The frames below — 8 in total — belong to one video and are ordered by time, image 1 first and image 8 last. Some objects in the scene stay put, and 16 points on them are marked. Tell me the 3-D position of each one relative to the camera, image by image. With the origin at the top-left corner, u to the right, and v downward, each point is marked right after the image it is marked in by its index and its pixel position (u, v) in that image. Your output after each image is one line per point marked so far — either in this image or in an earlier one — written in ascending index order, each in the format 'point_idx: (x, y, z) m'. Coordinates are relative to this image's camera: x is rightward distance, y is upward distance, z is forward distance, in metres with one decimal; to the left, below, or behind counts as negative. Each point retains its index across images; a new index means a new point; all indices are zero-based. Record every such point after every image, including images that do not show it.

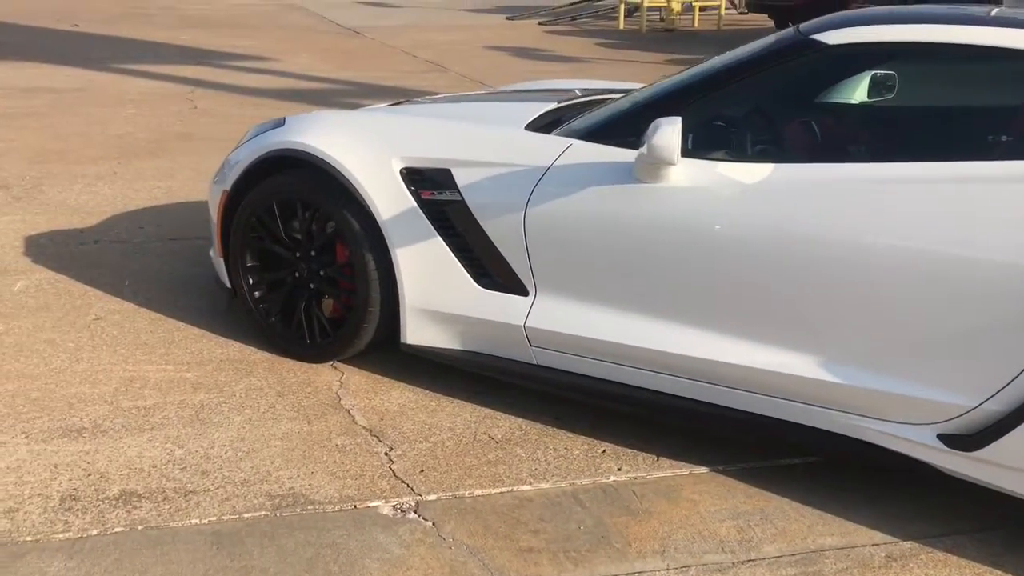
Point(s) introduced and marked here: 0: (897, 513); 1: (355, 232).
0: (+1.1, -0.6, +2.8) m
1: (-0.5, +0.2, +3.5) m
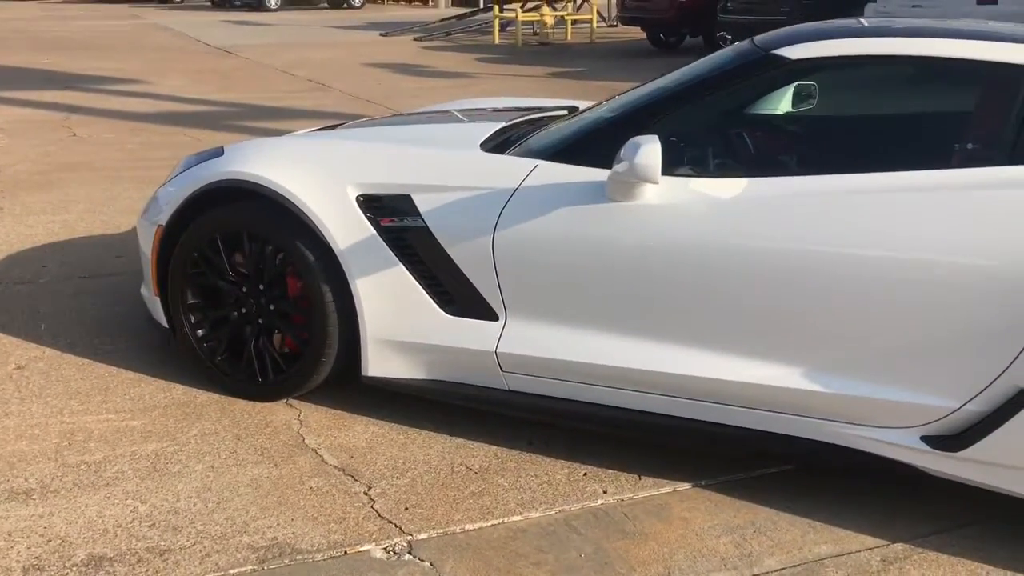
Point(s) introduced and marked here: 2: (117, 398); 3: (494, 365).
0: (+1.1, -0.7, +2.9) m
1: (-0.7, +0.1, +3.3) m
2: (-1.4, -0.4, +3.5) m
3: (-0.1, -0.3, +3.2) m
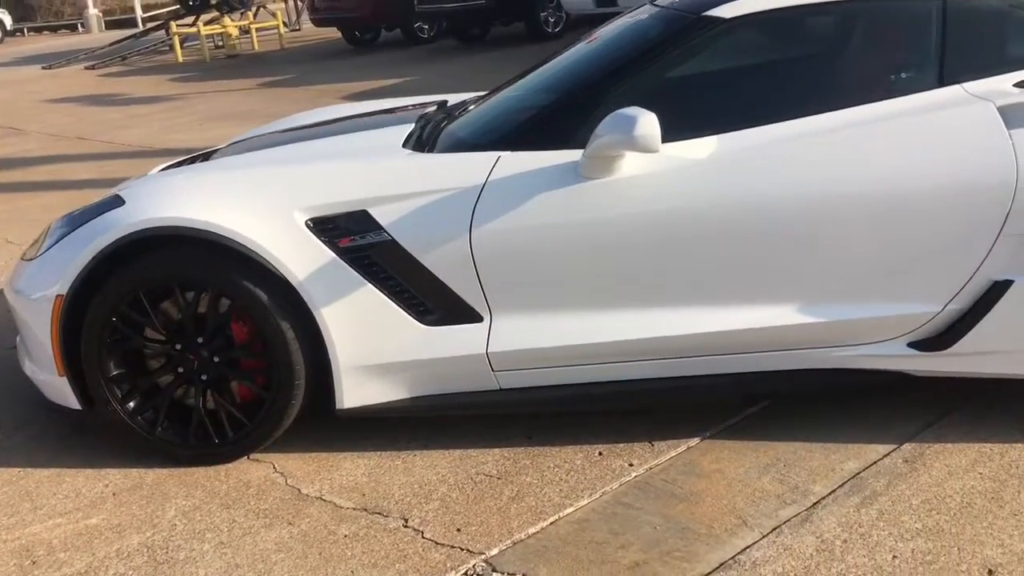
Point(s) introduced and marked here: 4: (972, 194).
0: (+1.1, -0.4, +3.1) m
1: (-0.8, 0.0, +3.0) m
2: (-1.4, -0.7, +3.1) m
3: (-0.1, -0.3, +3.1) m
4: (+1.3, +0.3, +2.8) m
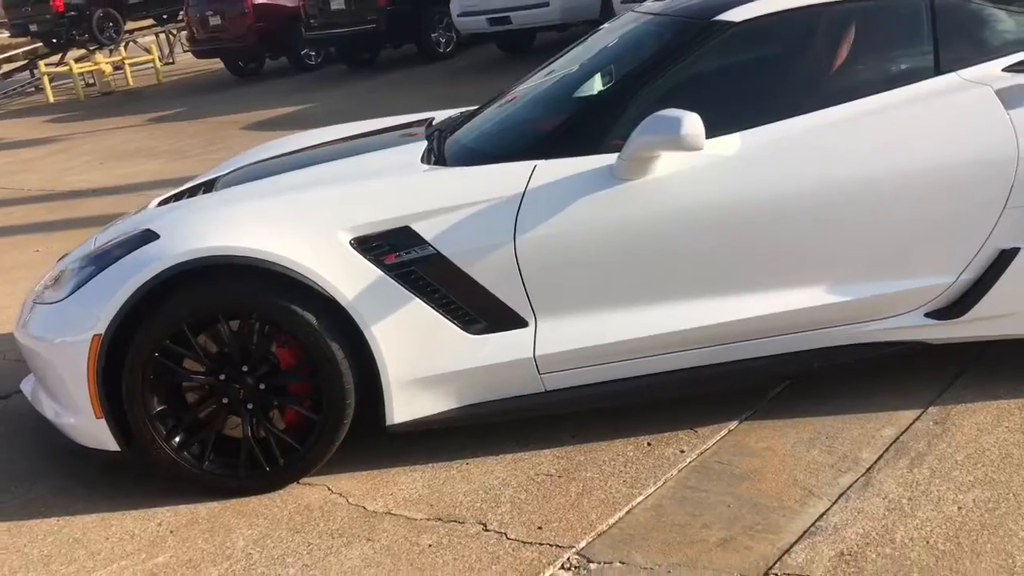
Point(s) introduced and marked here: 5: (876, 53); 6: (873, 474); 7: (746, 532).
0: (+1.3, -0.4, +3.3) m
1: (-0.6, -0.1, +3.1) m
2: (-1.2, -0.8, +3.0) m
3: (+0.1, -0.3, +3.2) m
4: (+1.4, +0.4, +3.1) m
5: (+1.2, +0.8, +3.3) m
6: (+1.0, -0.5, +2.9) m
7: (+0.6, -0.7, +2.7) m
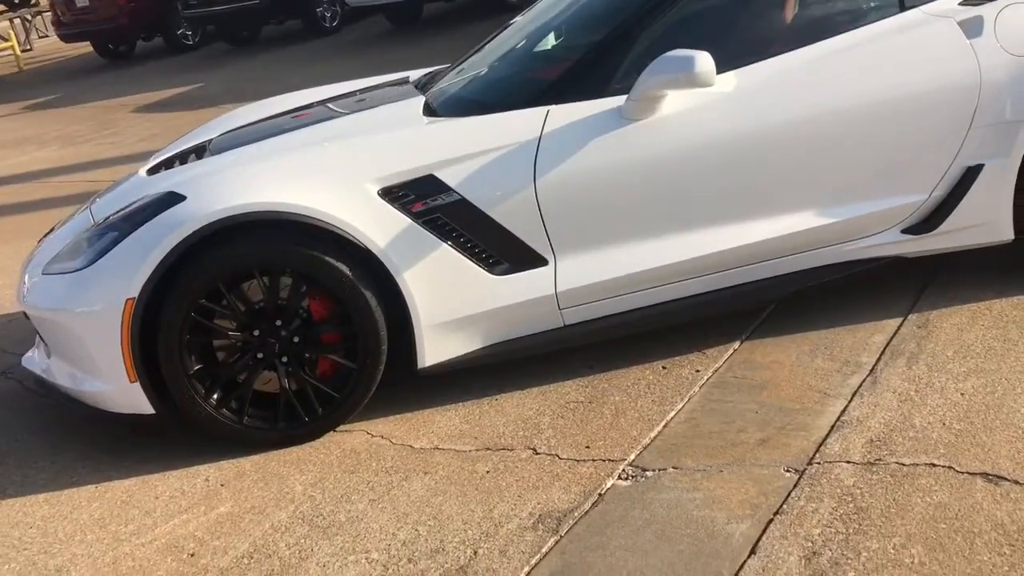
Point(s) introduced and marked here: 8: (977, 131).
0: (+1.3, -0.1, +3.7) m
1: (-0.5, 0.0, +3.1) m
2: (-1.1, -0.7, +3.0) m
3: (+0.1, -0.1, +3.4) m
4: (+1.5, +0.7, +3.4) m
5: (+1.2, +1.1, +3.5) m
6: (+1.2, -0.3, +3.2) m
7: (+0.8, -0.4, +2.9) m
8: (+1.6, +0.5, +3.4) m
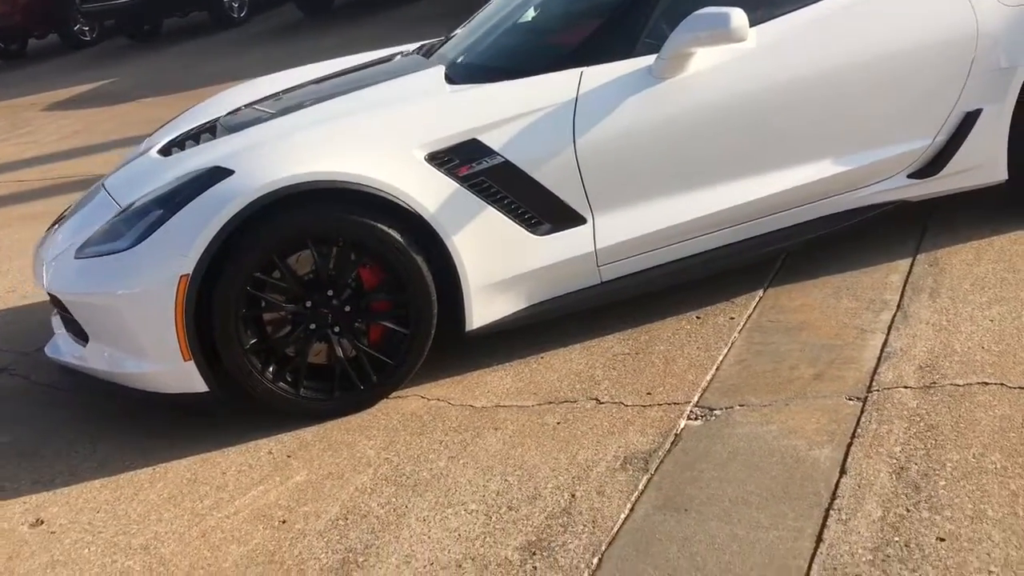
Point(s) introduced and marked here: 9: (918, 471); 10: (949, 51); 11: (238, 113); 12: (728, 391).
0: (+1.5, +0.2, +3.9) m
1: (-0.4, +0.1, +3.2) m
2: (-0.9, -0.6, +3.0) m
3: (+0.3, +0.1, +3.5) m
4: (+1.6, +0.9, +3.6) m
5: (+1.2, +1.3, +3.7) m
6: (+1.3, -0.1, +3.4) m
7: (+1.0, -0.2, +3.1) m
8: (+1.7, +0.8, +3.6) m
9: (+1.0, -0.5, +2.5) m
10: (+1.6, +0.9, +3.6) m
11: (-1.1, +0.7, +4.0) m
12: (+0.7, -0.3, +3.0) m
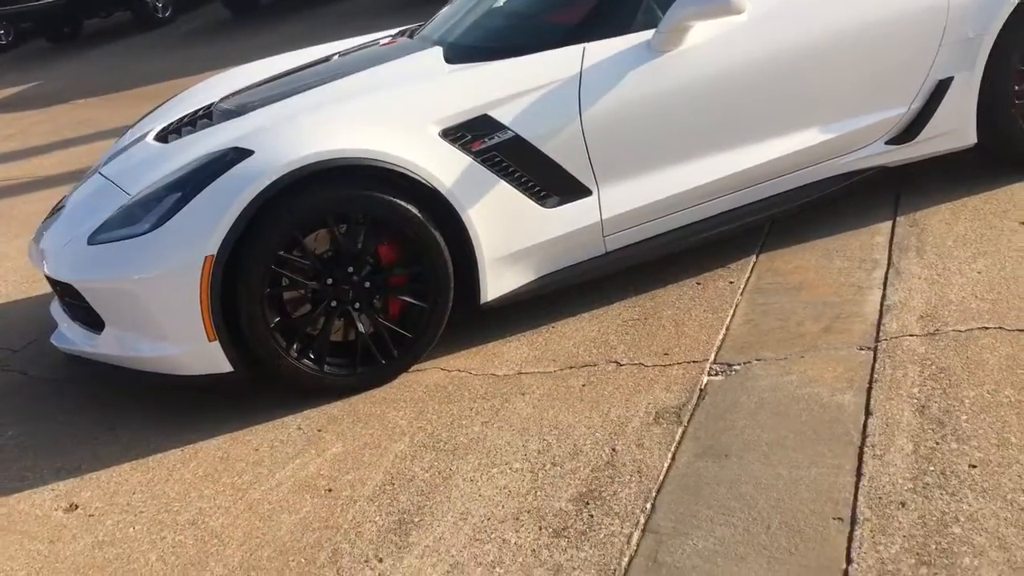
0: (+1.4, +0.3, +4.1) m
1: (-0.3, +0.2, +3.2) m
2: (-0.8, -0.5, +3.0) m
3: (+0.3, +0.2, +3.6) m
4: (+1.6, +1.0, +3.8) m
5: (+1.2, +1.4, +3.9) m
6: (+1.4, +0.1, +3.5) m
7: (+1.1, -0.1, +3.2) m
8: (+1.7, +0.9, +3.9) m
9: (+1.1, -0.3, +2.6) m
10: (+1.6, +1.0, +3.8) m
11: (-1.1, +0.8, +4.0) m
12: (+0.7, -0.2, +3.2) m
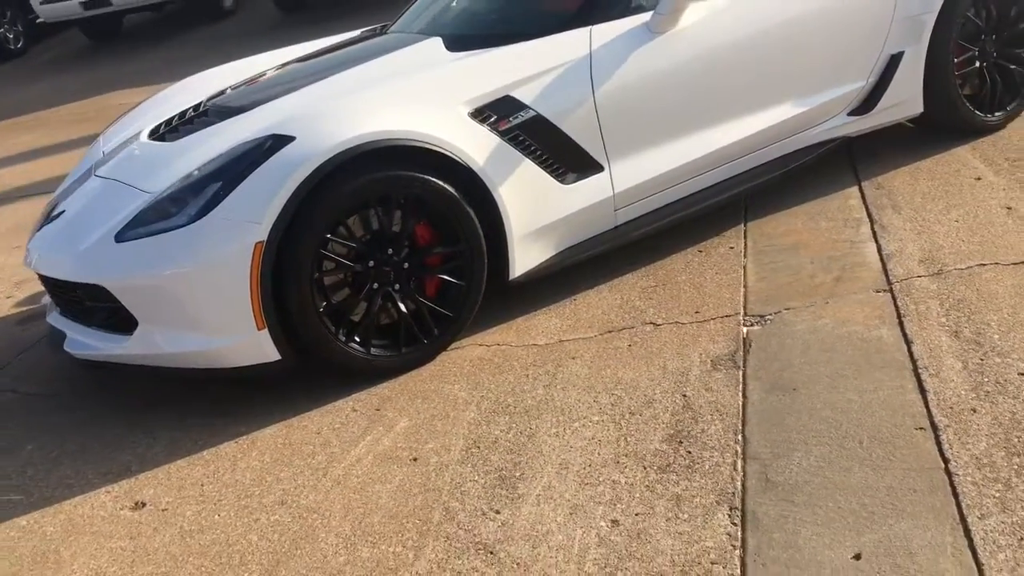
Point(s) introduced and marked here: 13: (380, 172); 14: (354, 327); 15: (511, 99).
0: (+1.4, +0.5, +4.4) m
1: (-0.2, +0.3, +3.3) m
2: (-0.6, -0.5, +3.1) m
3: (+0.4, +0.3, +3.8) m
4: (+1.5, +1.2, +4.1) m
5: (+1.1, +1.6, +4.2) m
6: (+1.4, +0.3, +3.9) m
7: (+1.2, +0.1, +3.5) m
8: (+1.6, +1.1, +4.2) m
9: (+1.4, -0.1, +2.9) m
10: (+1.5, +1.2, +4.2) m
11: (-1.1, +0.8, +4.0) m
12: (+0.9, 0.0, +3.4) m
13: (-0.4, +0.4, +3.2) m
14: (-0.5, -0.1, +3.3) m
15: (0.0, +0.7, +3.4) m
